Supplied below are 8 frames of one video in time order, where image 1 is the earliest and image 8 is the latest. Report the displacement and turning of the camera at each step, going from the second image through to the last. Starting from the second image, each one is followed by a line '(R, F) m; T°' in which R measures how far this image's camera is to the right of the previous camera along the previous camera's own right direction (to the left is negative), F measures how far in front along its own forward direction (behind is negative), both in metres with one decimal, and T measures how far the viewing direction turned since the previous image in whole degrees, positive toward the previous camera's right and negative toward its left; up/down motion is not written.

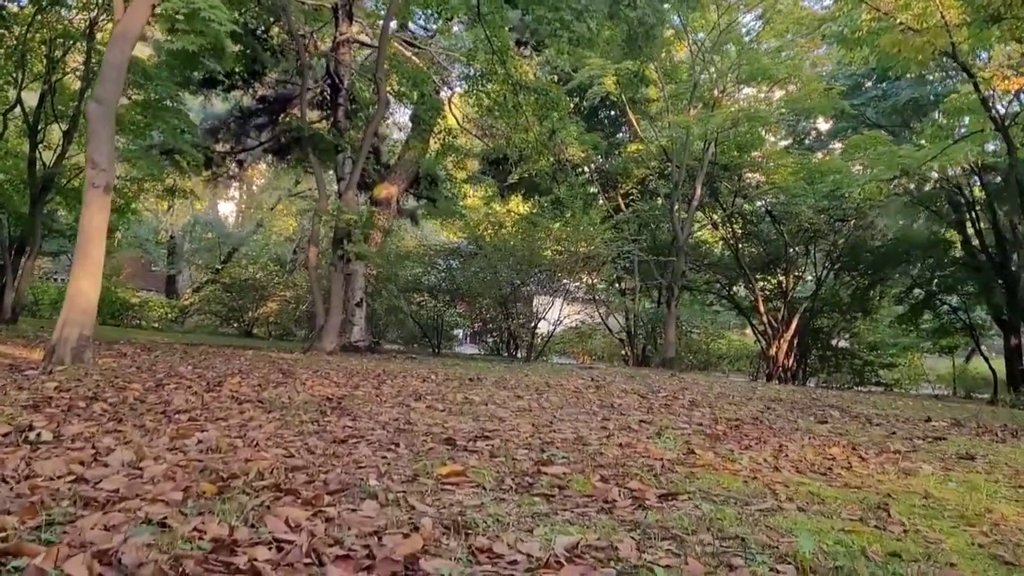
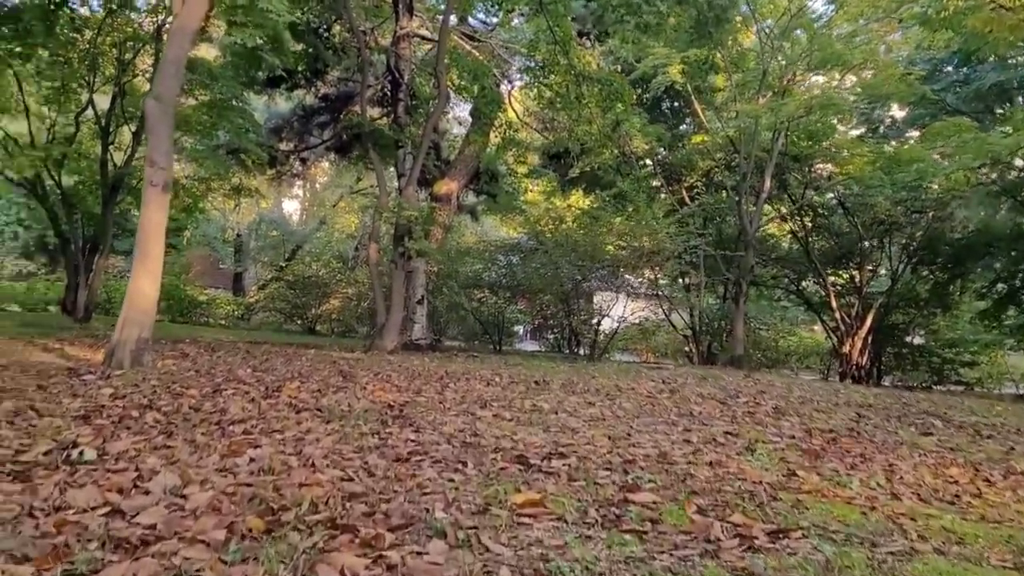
(-0.1, +0.2) m; -4°
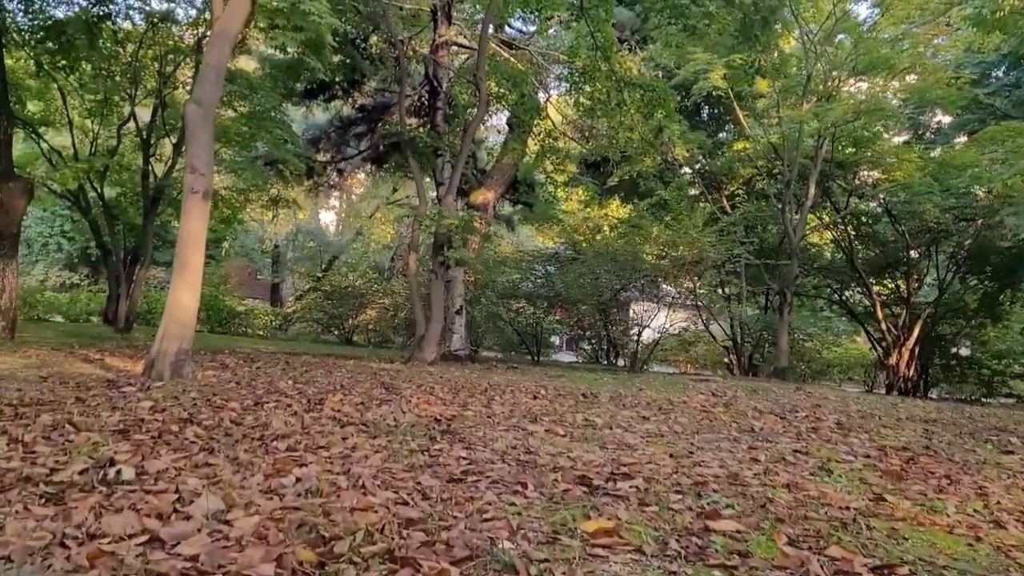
(-0.1, +0.2) m; -2°
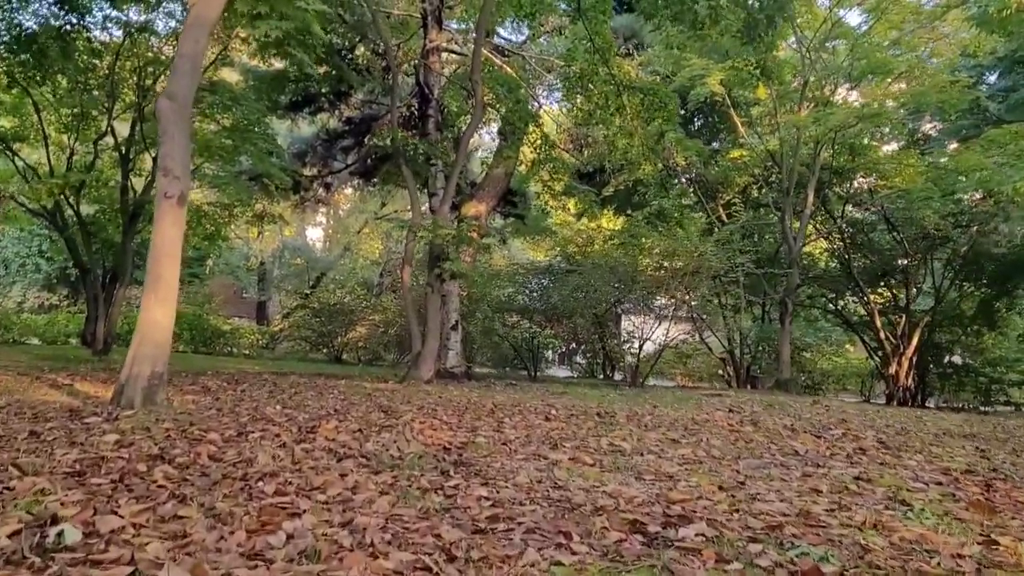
(-0.1, +0.4) m; +1°
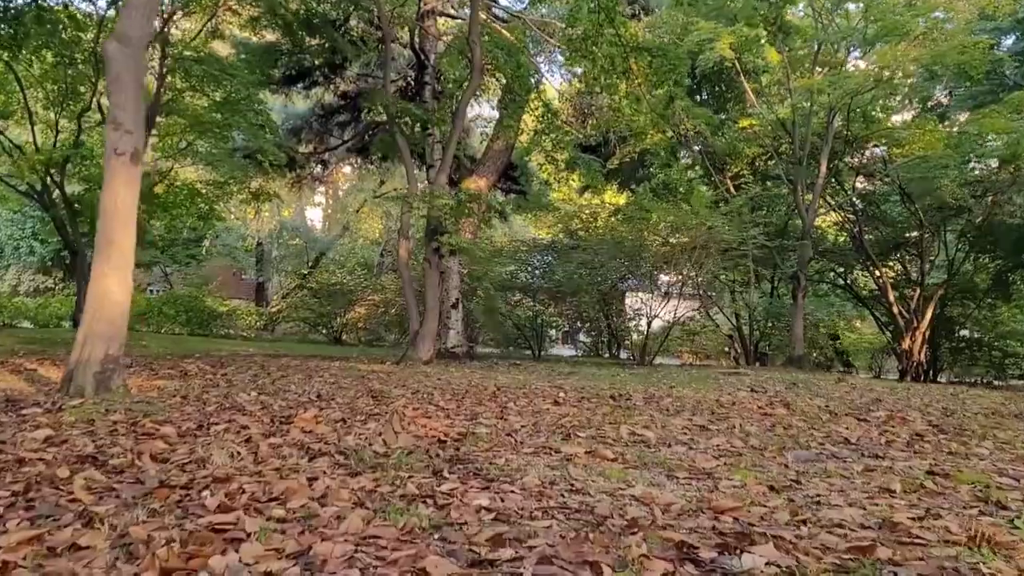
(0.0, +0.5) m; 0°
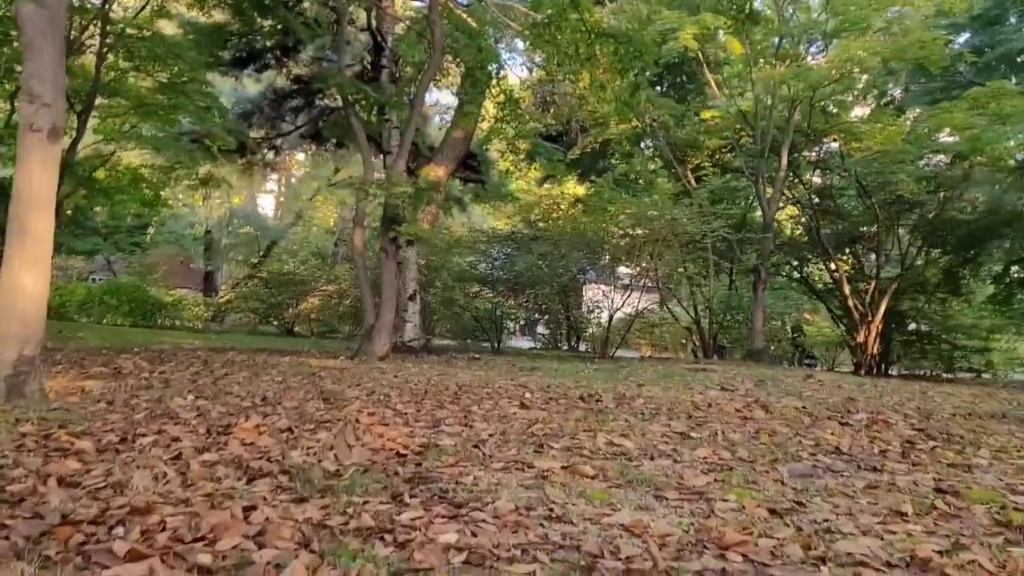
(0.0, +0.3) m; +3°
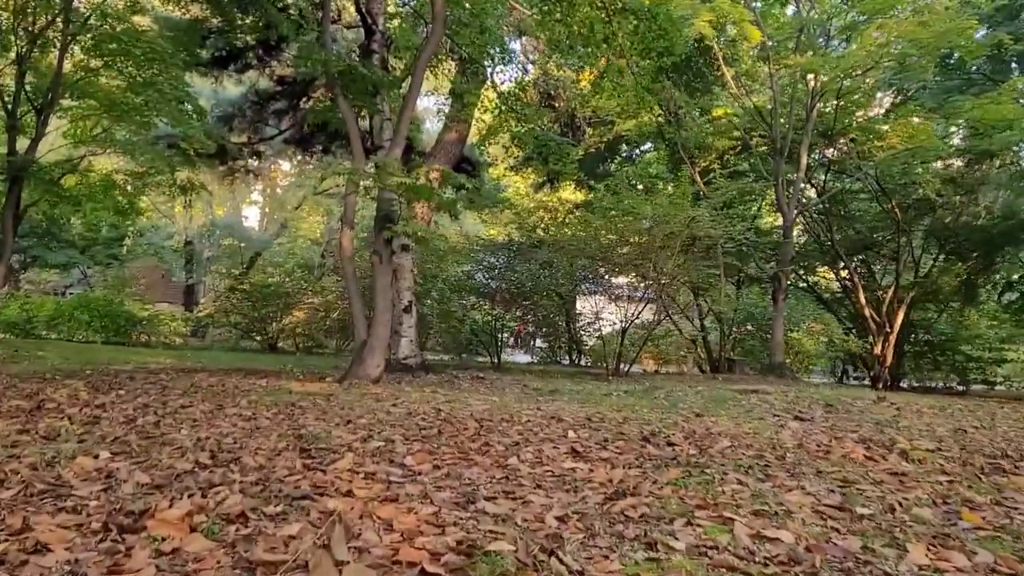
(-0.2, +1.0) m; +1°
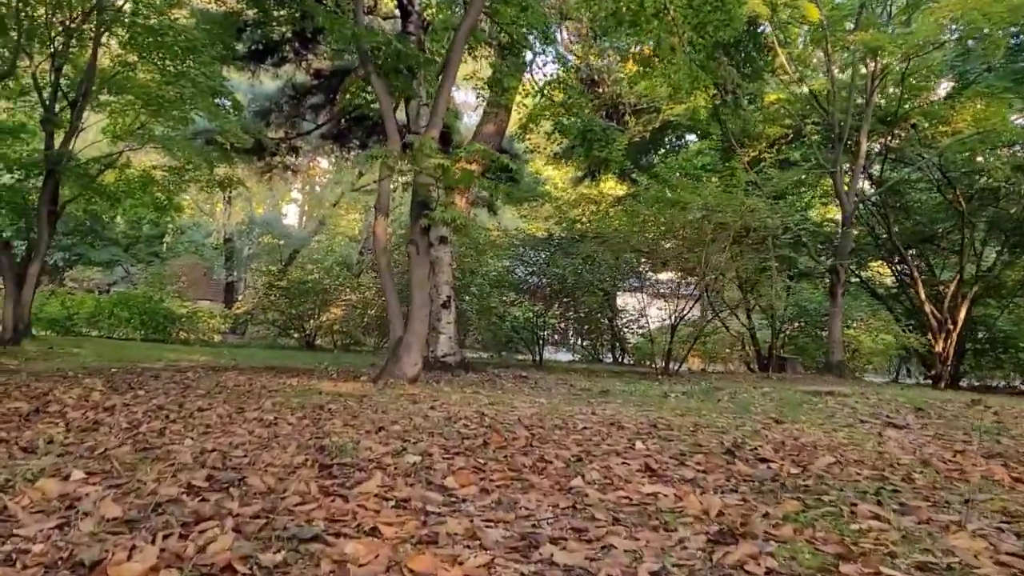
(-0.1, +0.5) m; -3°
